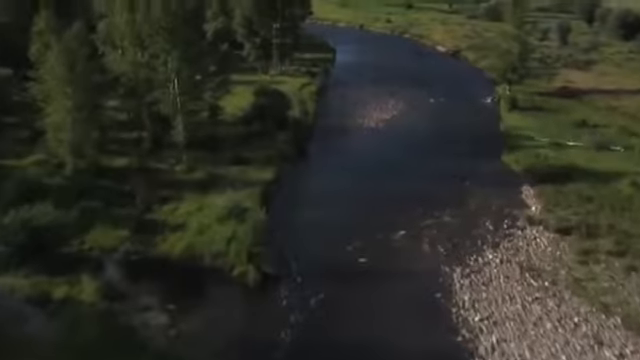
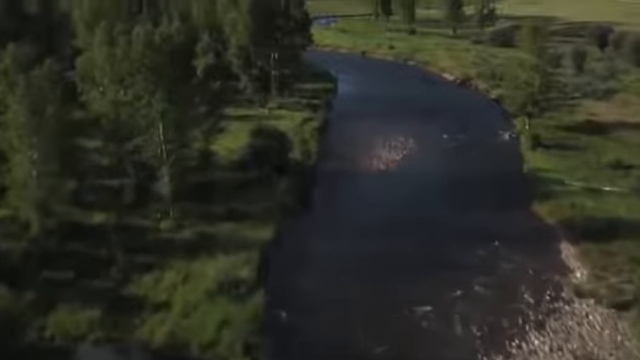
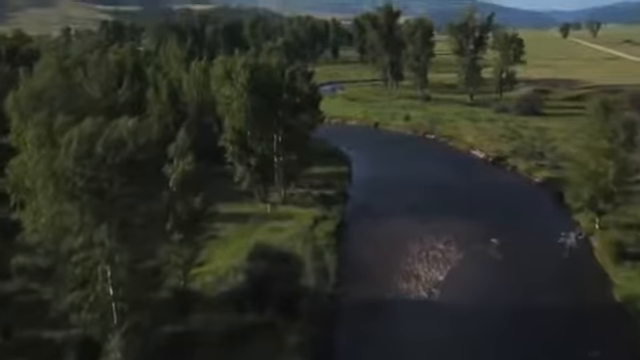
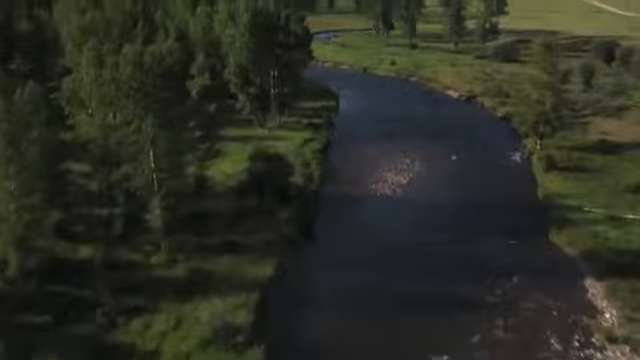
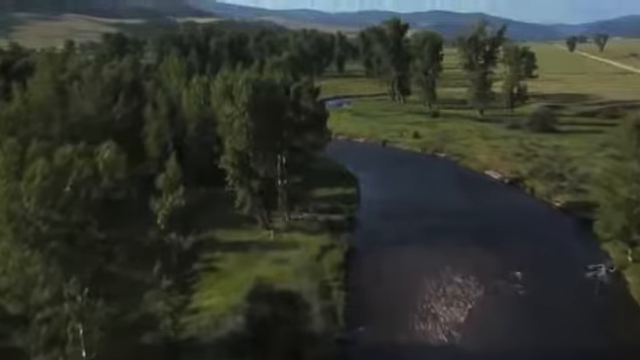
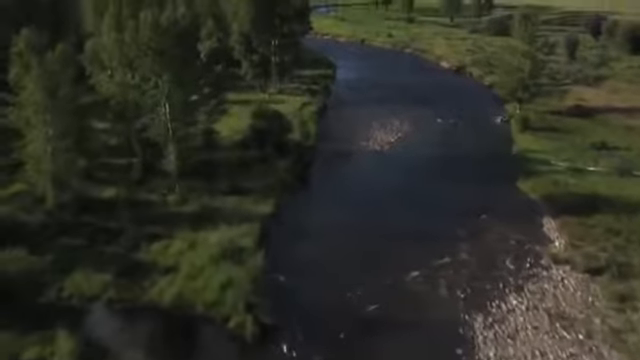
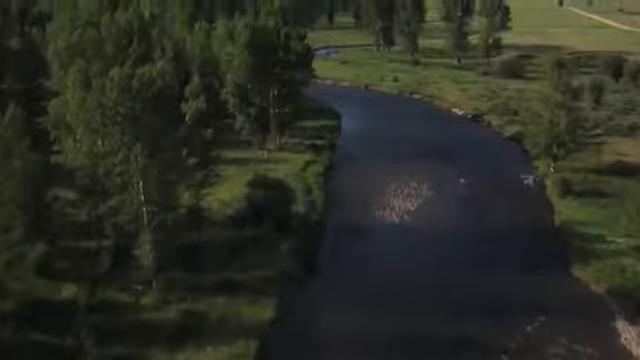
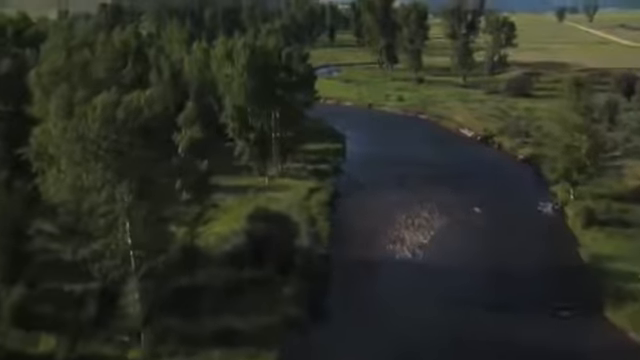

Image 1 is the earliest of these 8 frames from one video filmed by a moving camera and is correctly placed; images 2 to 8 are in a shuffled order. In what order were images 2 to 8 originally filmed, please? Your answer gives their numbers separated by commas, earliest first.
6, 2, 4, 7, 8, 3, 5
